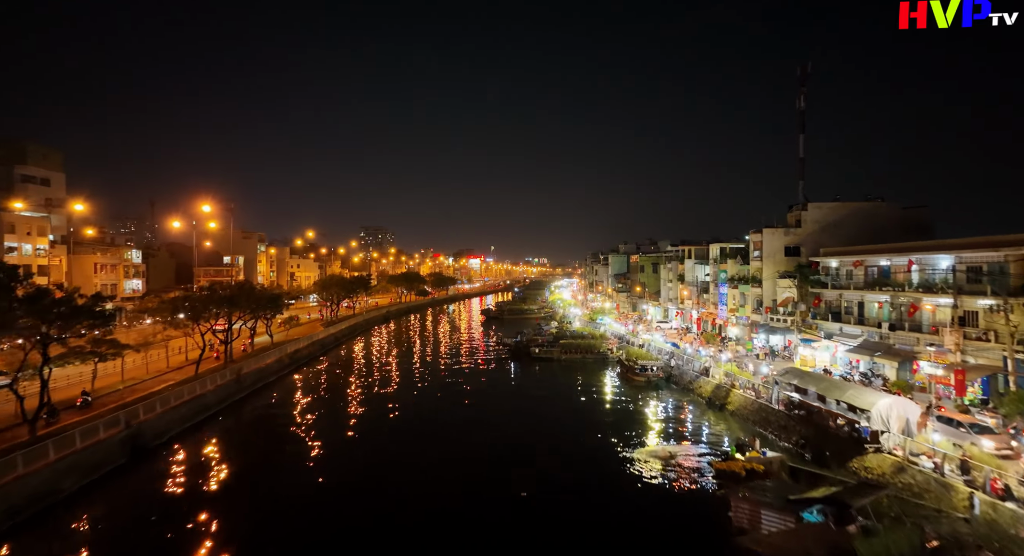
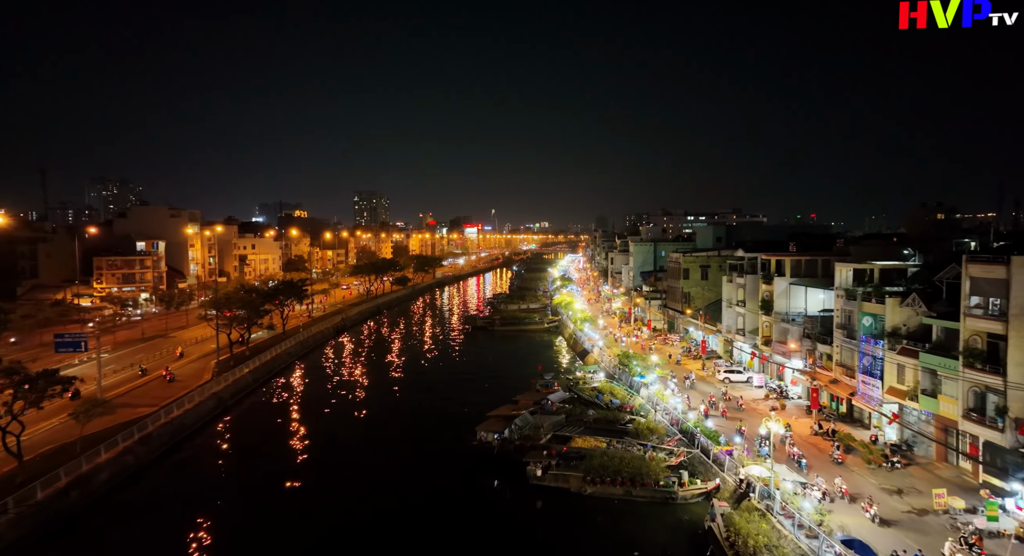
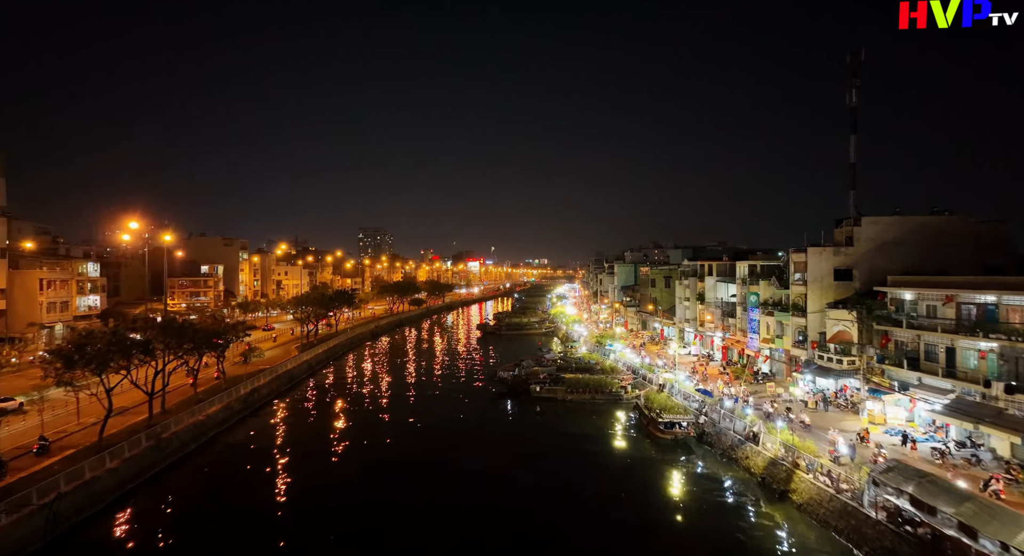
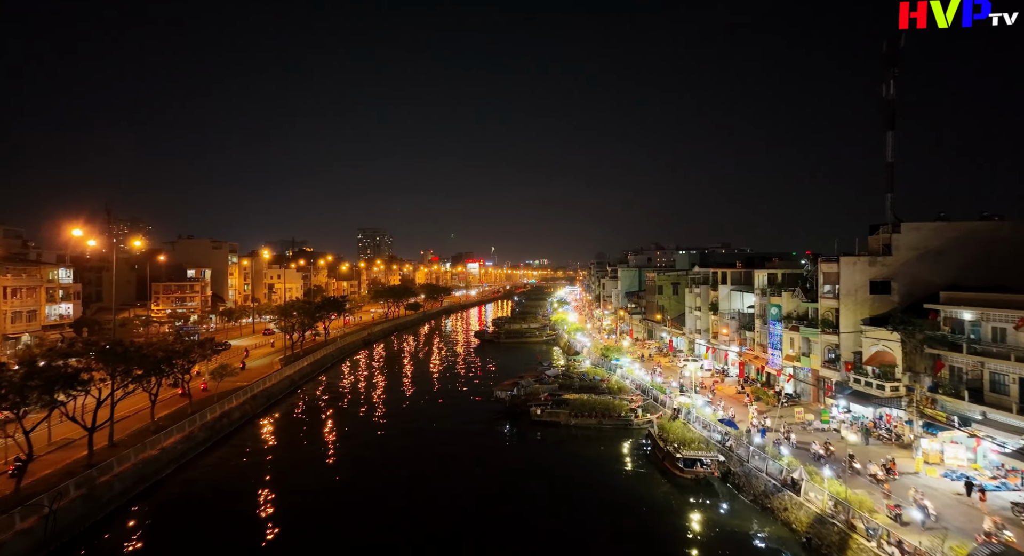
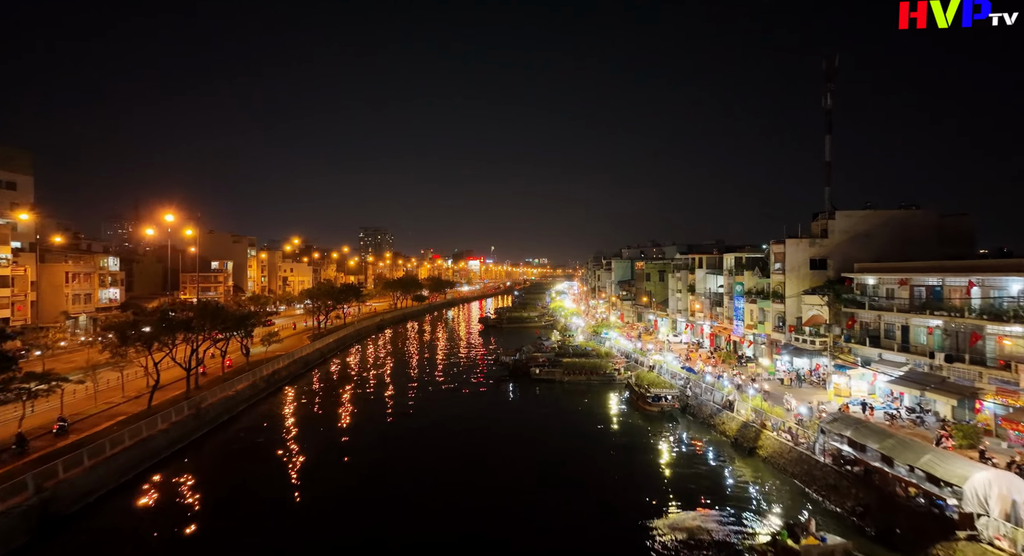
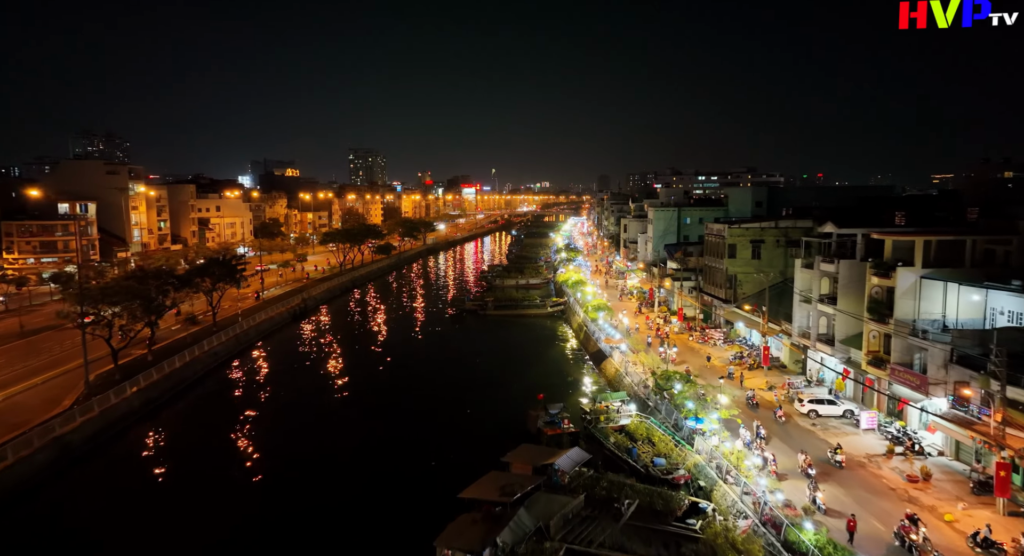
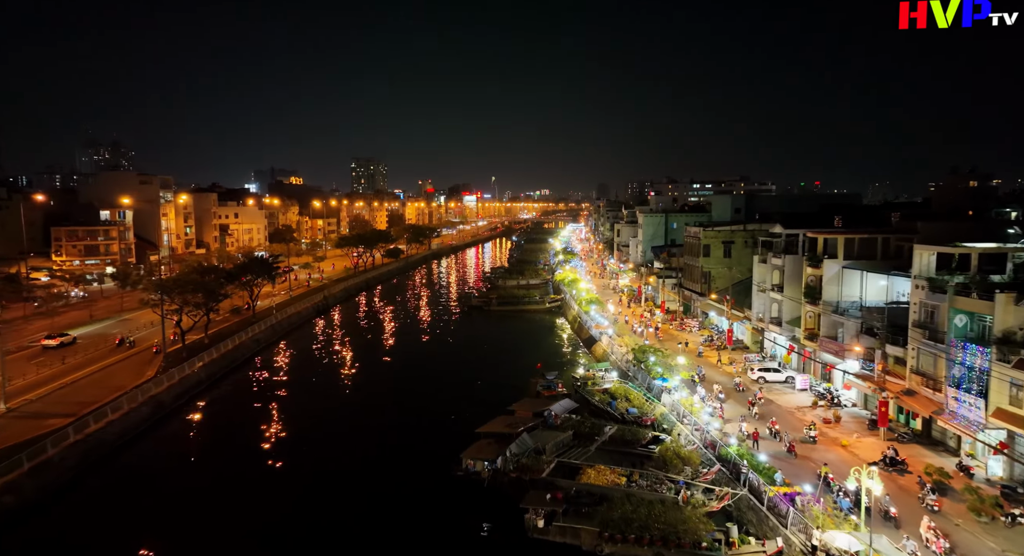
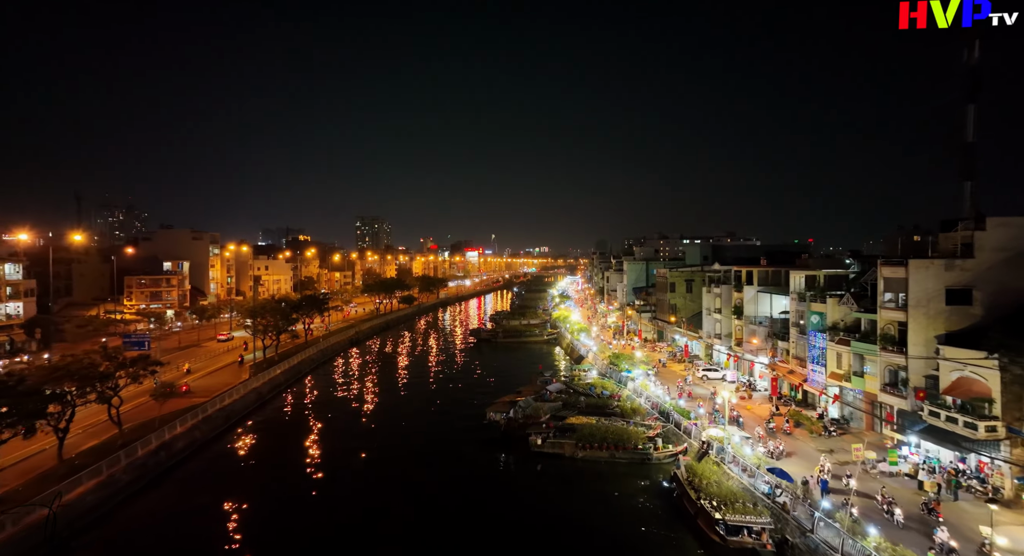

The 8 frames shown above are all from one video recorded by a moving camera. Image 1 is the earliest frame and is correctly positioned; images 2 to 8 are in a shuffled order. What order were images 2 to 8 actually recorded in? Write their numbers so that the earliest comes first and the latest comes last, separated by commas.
5, 3, 4, 8, 2, 7, 6
